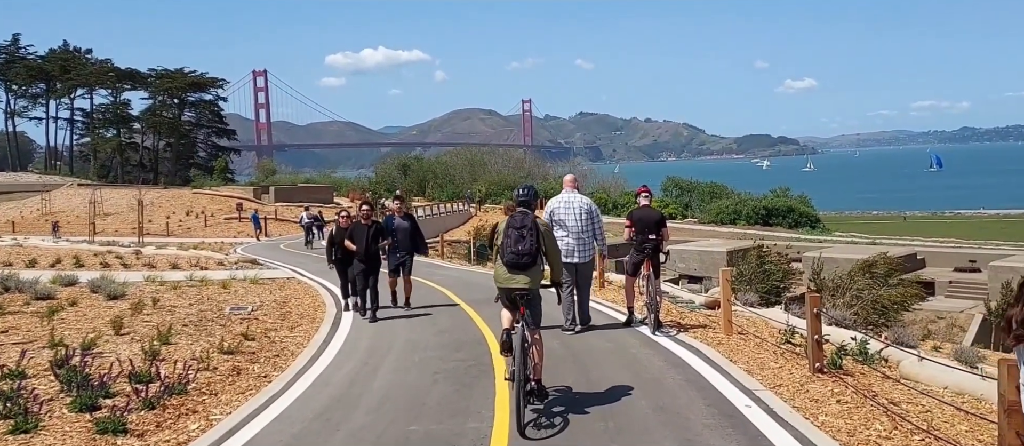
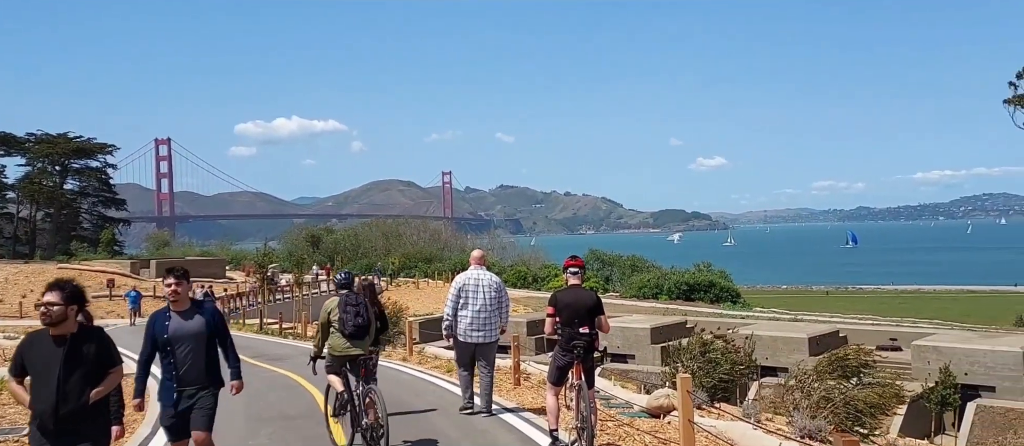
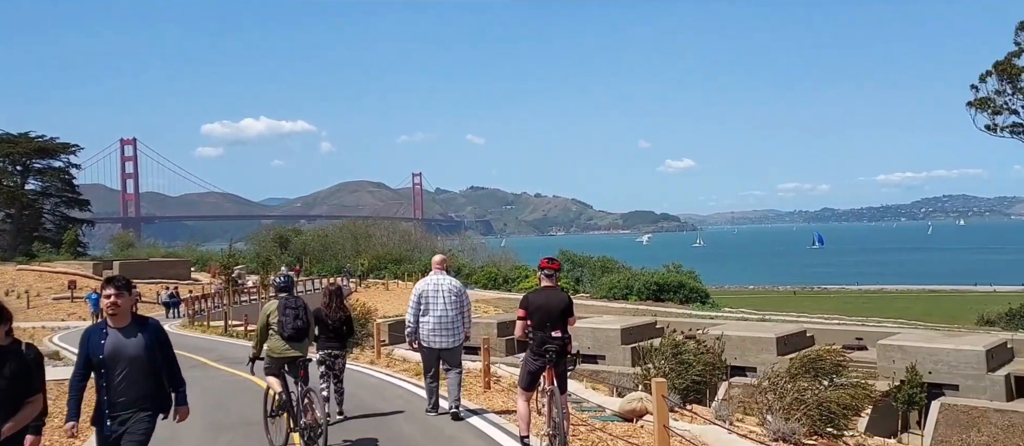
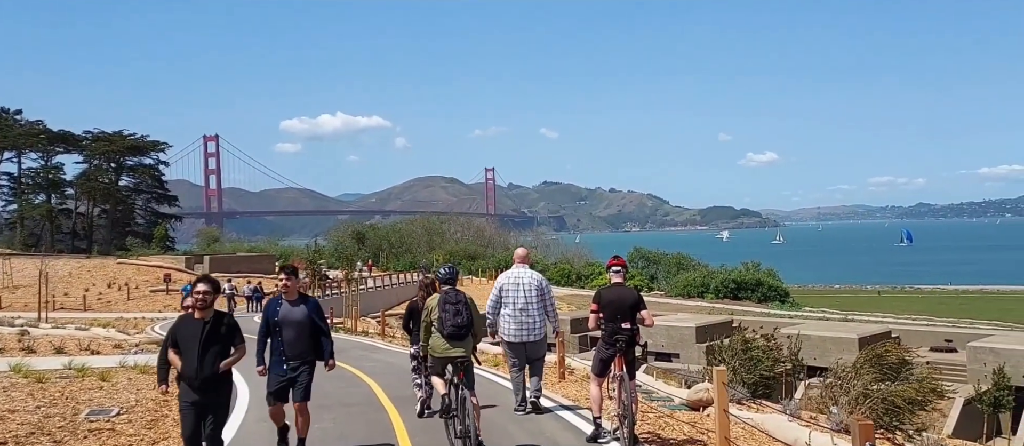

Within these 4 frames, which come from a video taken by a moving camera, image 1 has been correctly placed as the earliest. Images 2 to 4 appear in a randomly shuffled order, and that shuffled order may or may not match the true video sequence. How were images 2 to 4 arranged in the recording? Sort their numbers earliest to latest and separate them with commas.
4, 2, 3
